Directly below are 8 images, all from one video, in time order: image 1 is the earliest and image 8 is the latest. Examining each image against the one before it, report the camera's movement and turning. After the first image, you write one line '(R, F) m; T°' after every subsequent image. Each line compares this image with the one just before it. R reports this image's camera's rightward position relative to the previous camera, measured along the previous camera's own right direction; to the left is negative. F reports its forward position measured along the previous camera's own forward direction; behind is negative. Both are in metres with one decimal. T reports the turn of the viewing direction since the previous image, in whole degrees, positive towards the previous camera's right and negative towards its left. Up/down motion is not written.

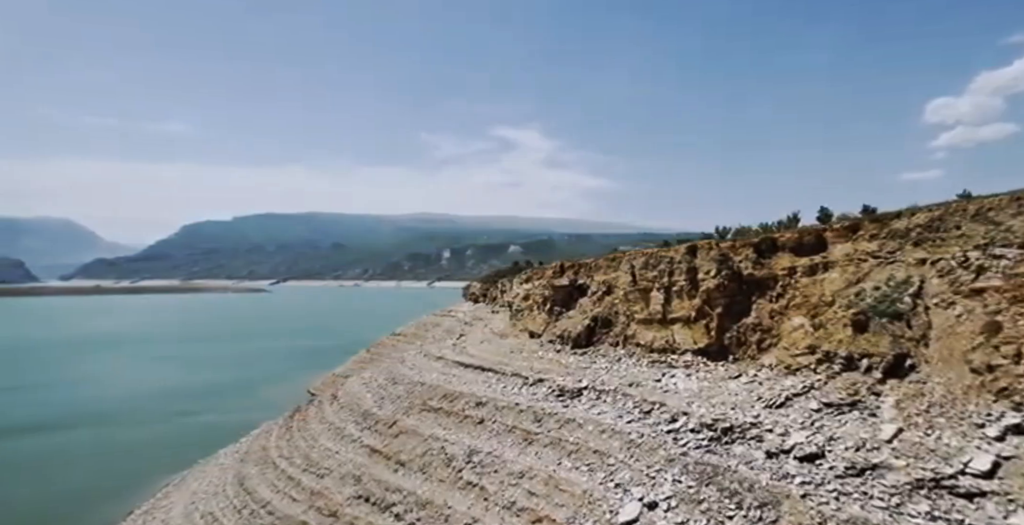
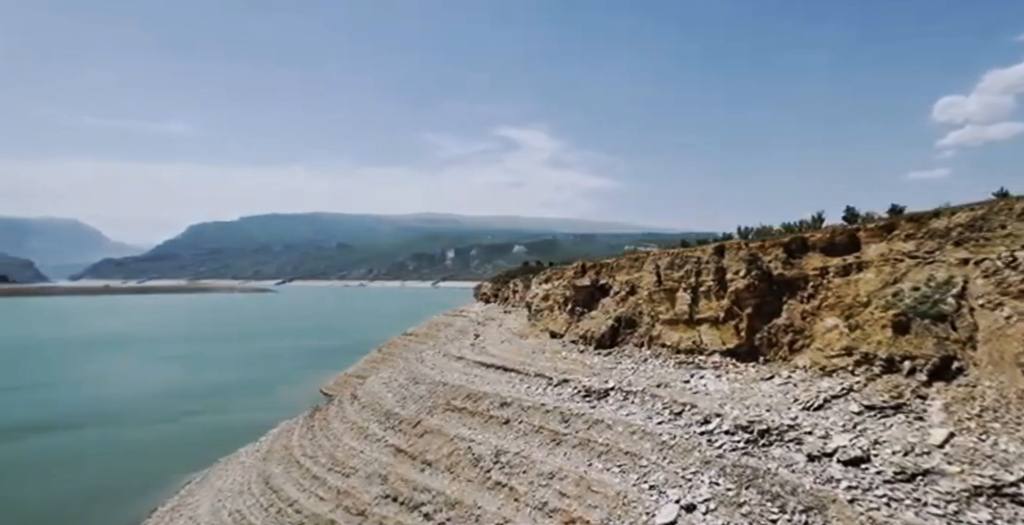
(-0.2, 0.0) m; -1°
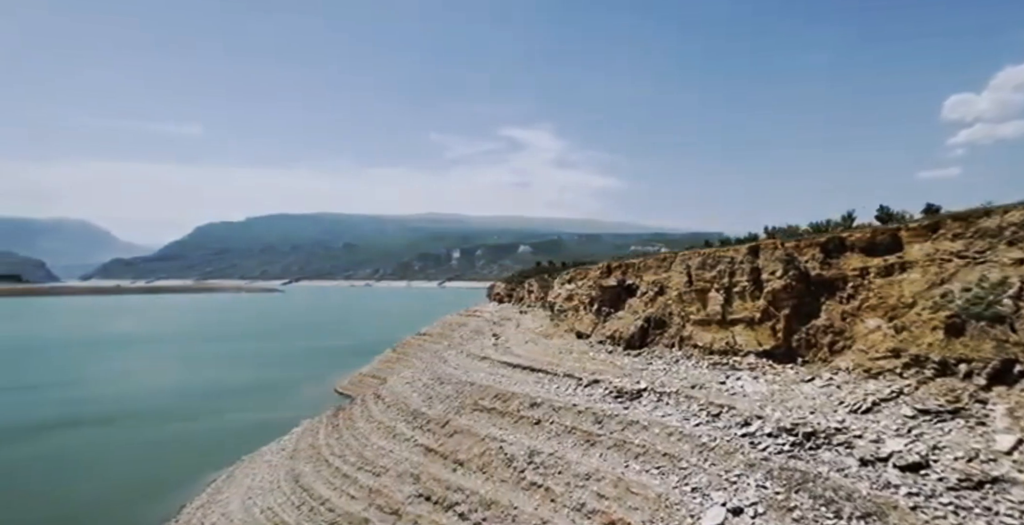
(-0.3, 0.0) m; -2°
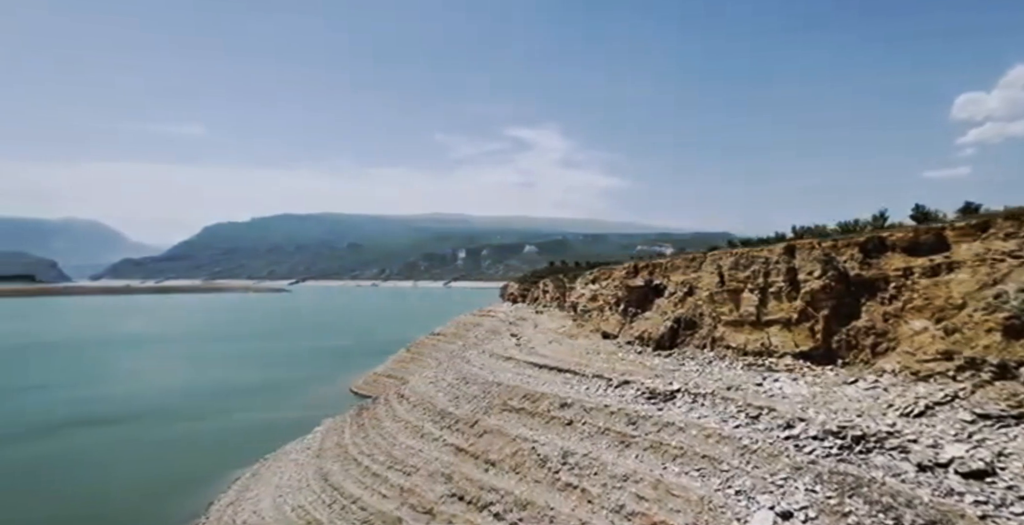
(-0.3, 0.0) m; -2°
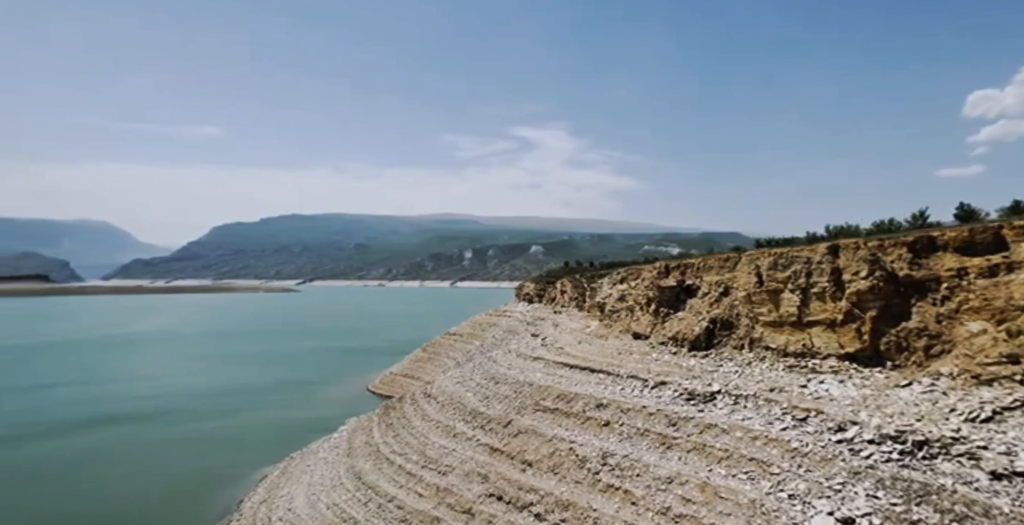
(-0.4, 0.0) m; -2°
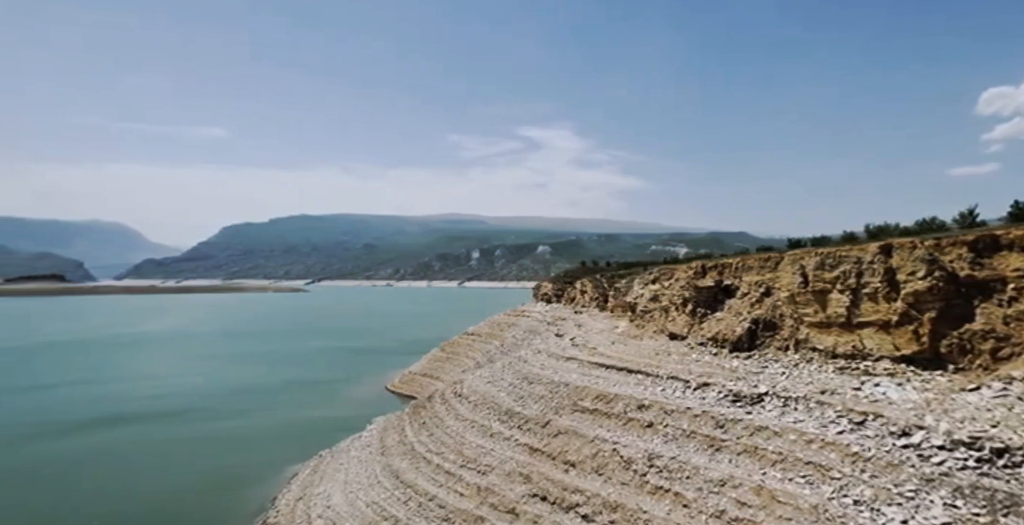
(-0.4, 0.0) m; -2°
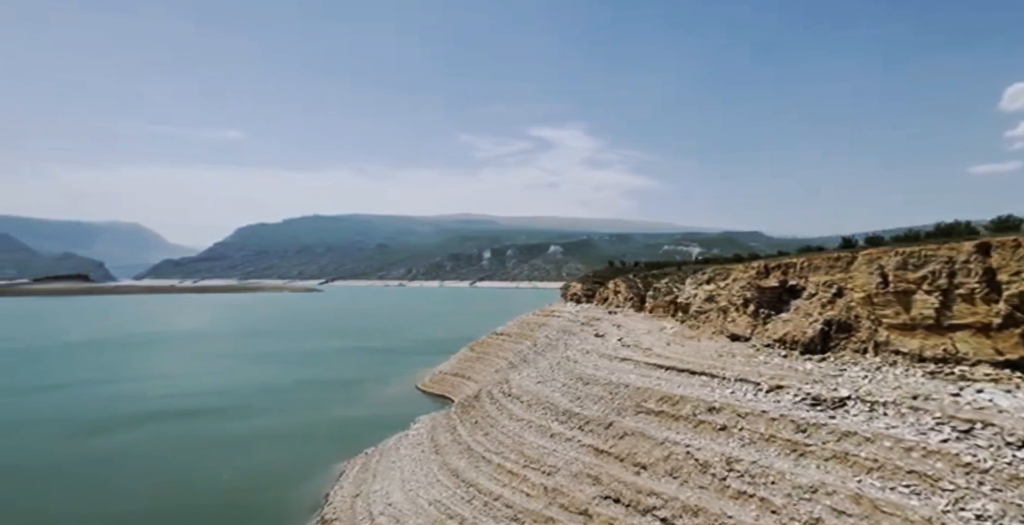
(-0.7, +0.1) m; -3°
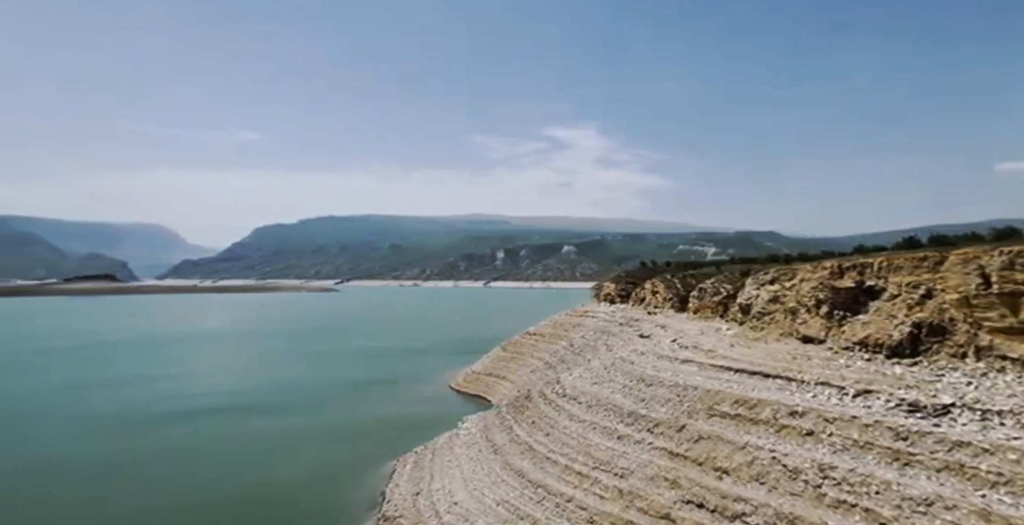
(-0.8, +0.1) m; -4°
